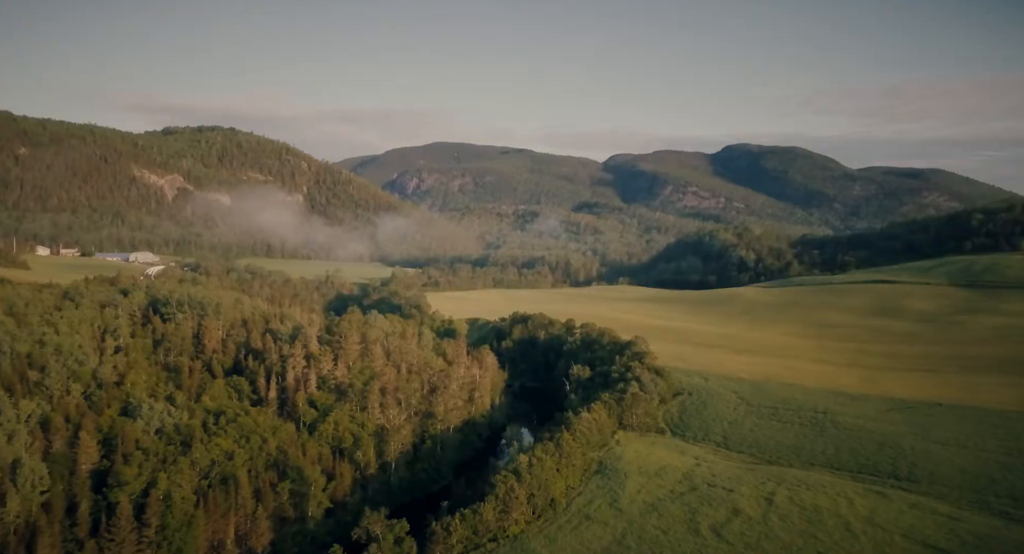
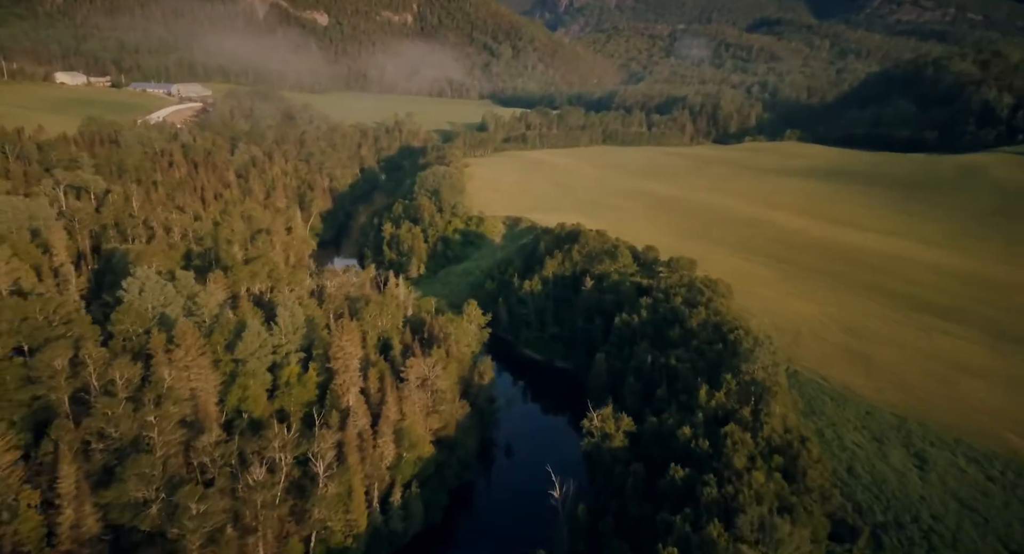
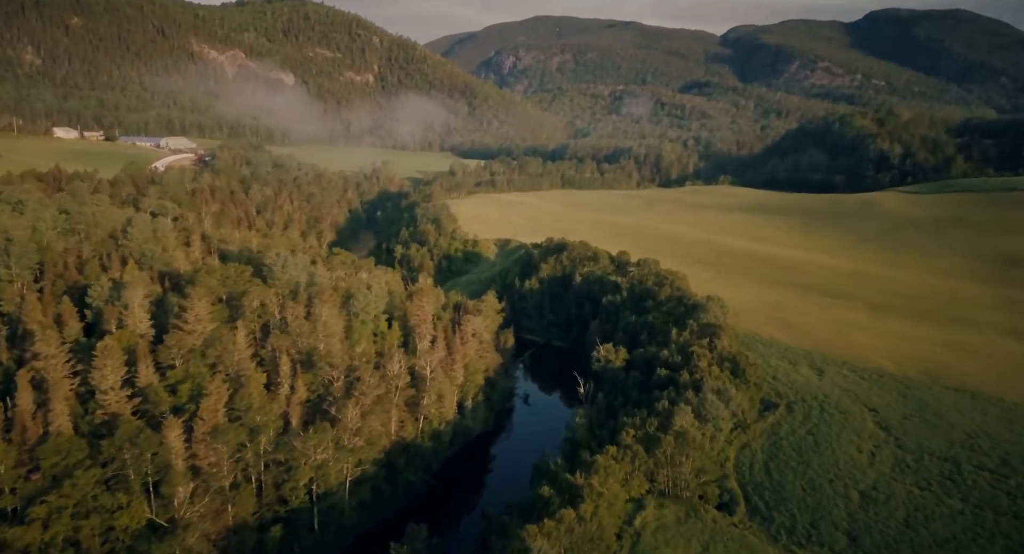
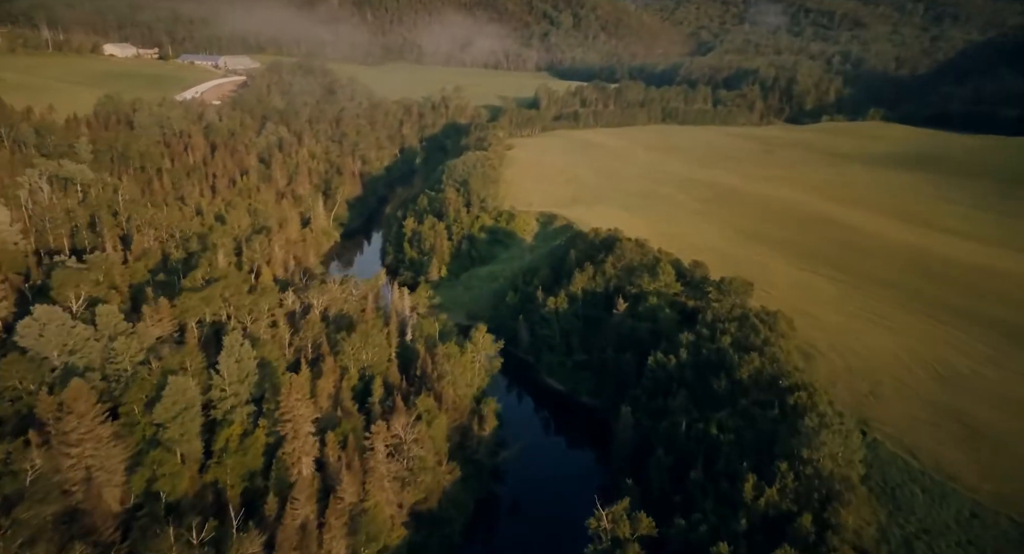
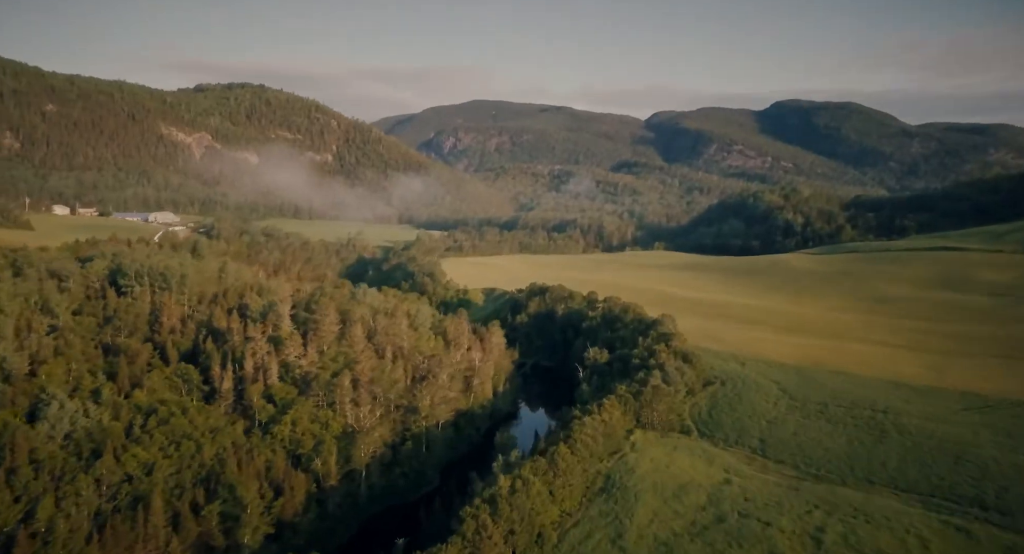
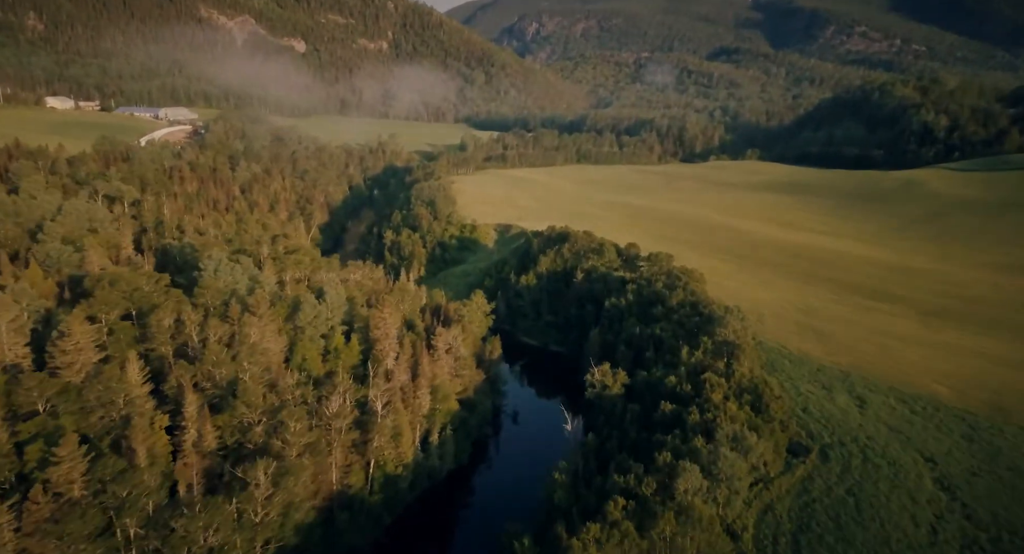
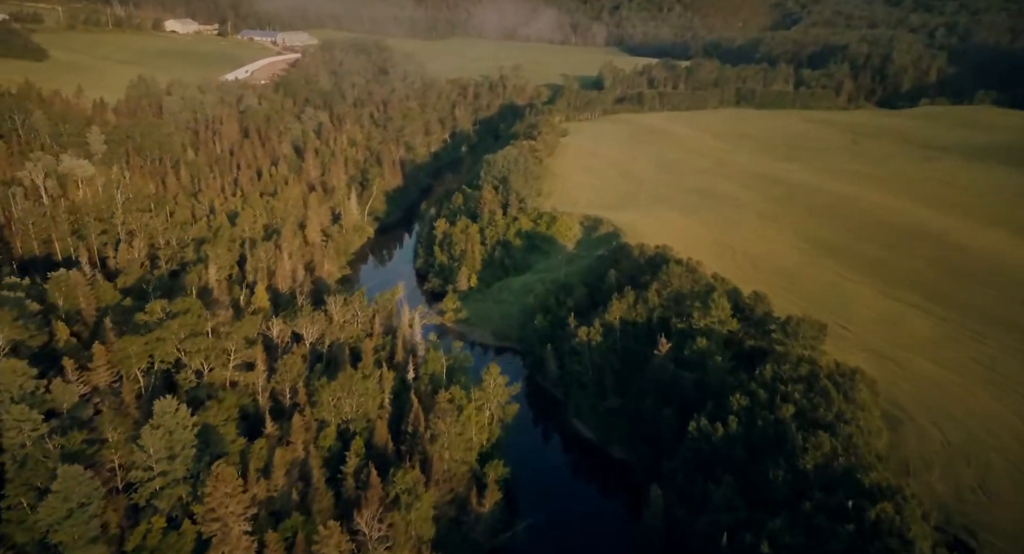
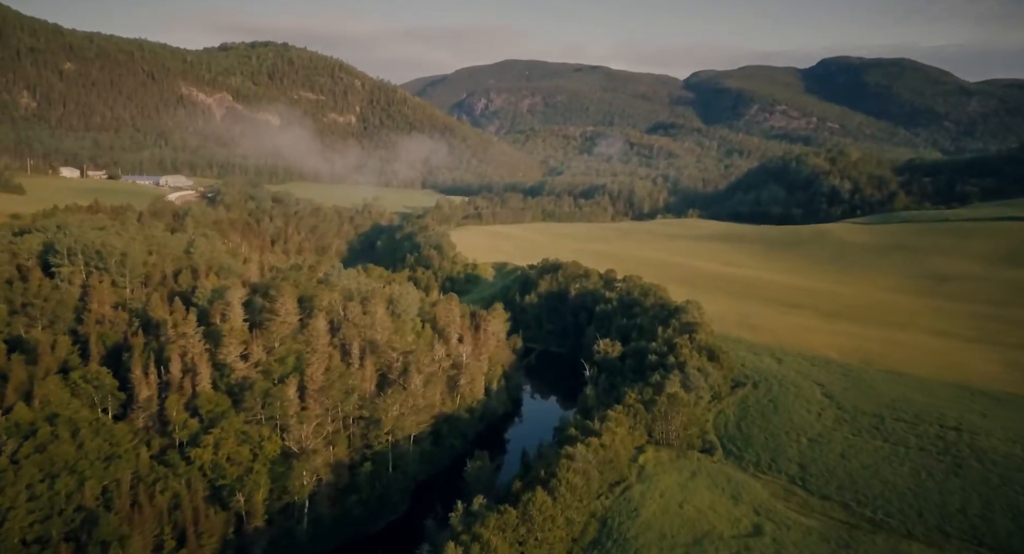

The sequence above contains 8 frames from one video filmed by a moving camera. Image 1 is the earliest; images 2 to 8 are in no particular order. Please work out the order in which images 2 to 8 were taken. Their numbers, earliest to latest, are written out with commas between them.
5, 8, 3, 6, 2, 4, 7
